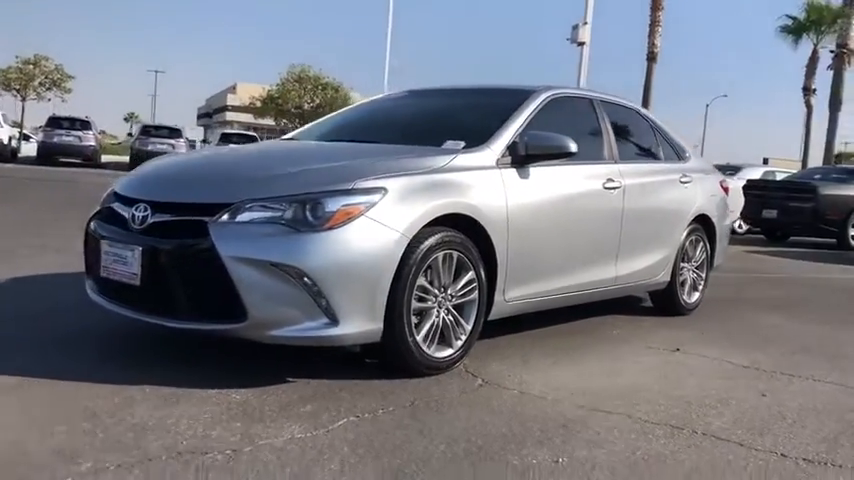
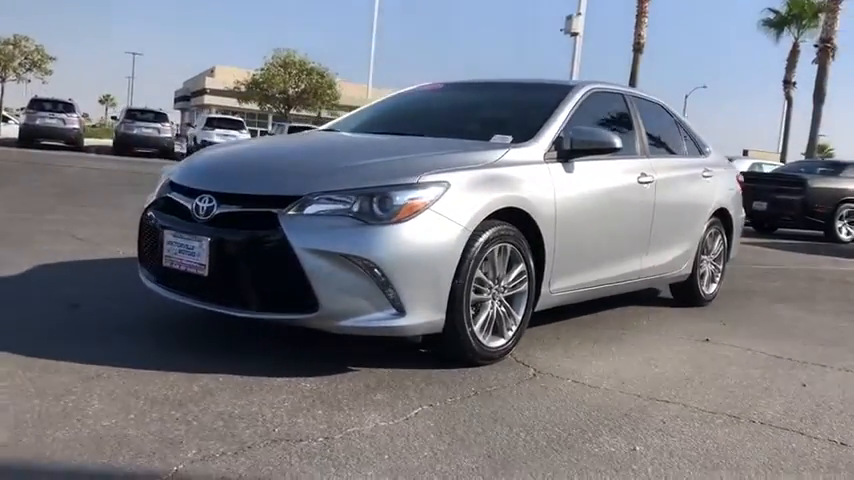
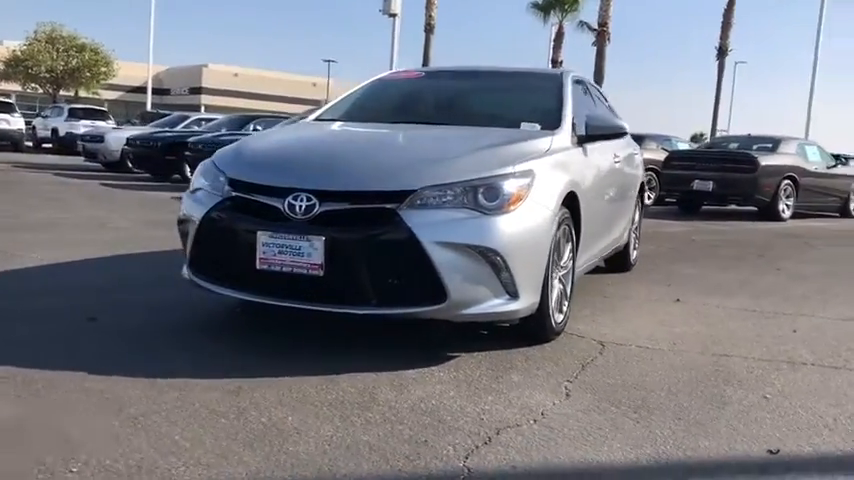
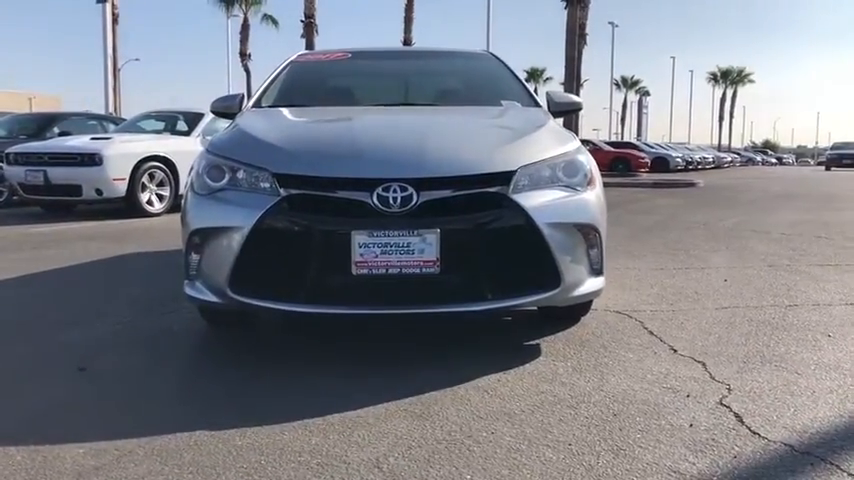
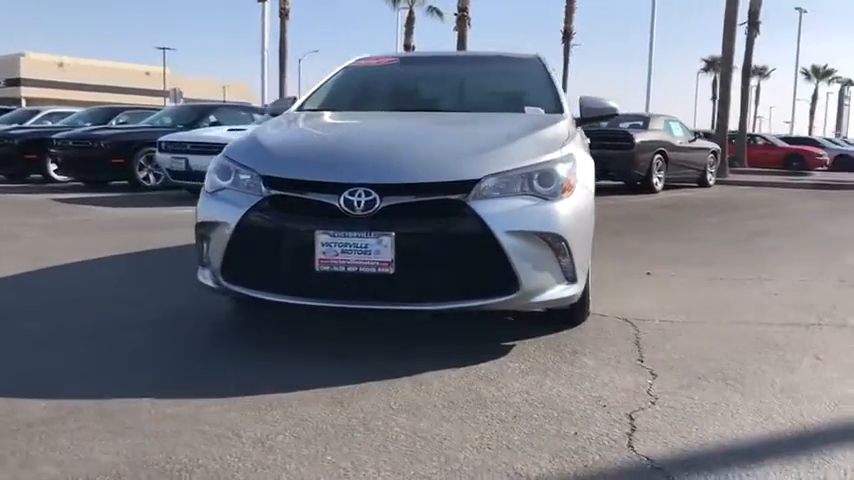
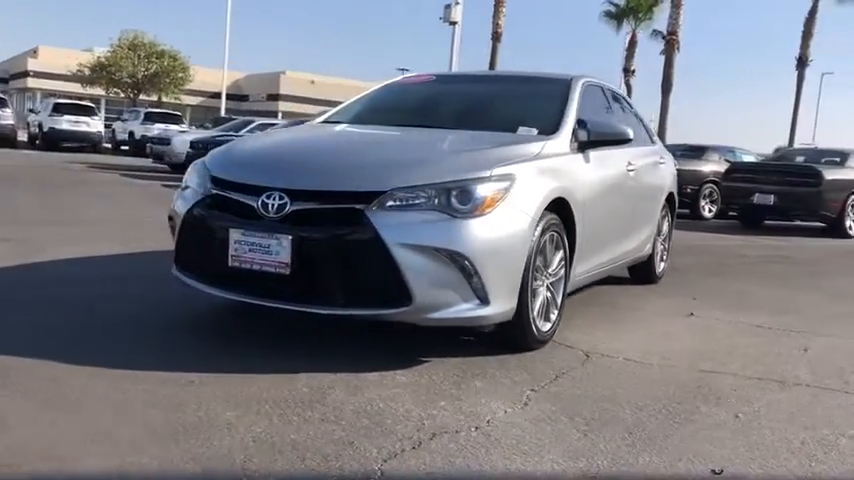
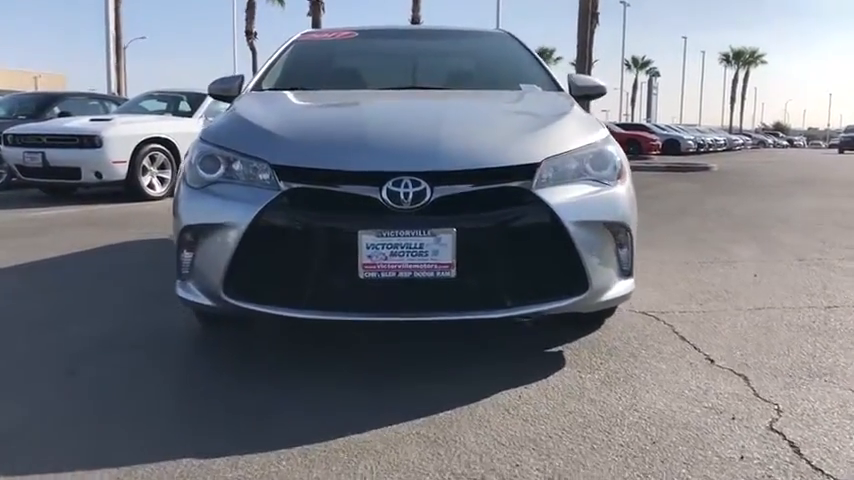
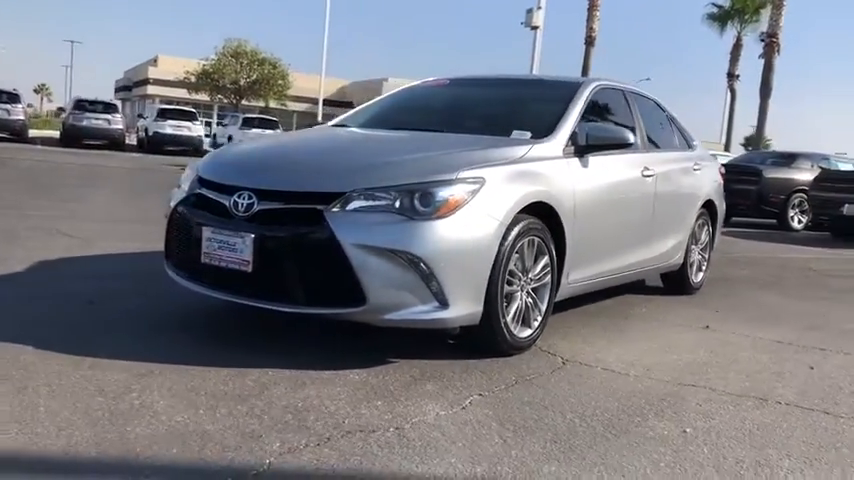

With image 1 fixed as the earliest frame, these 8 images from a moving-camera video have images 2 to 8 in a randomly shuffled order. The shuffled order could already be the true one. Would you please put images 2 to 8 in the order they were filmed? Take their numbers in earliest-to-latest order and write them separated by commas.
2, 8, 6, 3, 5, 4, 7
